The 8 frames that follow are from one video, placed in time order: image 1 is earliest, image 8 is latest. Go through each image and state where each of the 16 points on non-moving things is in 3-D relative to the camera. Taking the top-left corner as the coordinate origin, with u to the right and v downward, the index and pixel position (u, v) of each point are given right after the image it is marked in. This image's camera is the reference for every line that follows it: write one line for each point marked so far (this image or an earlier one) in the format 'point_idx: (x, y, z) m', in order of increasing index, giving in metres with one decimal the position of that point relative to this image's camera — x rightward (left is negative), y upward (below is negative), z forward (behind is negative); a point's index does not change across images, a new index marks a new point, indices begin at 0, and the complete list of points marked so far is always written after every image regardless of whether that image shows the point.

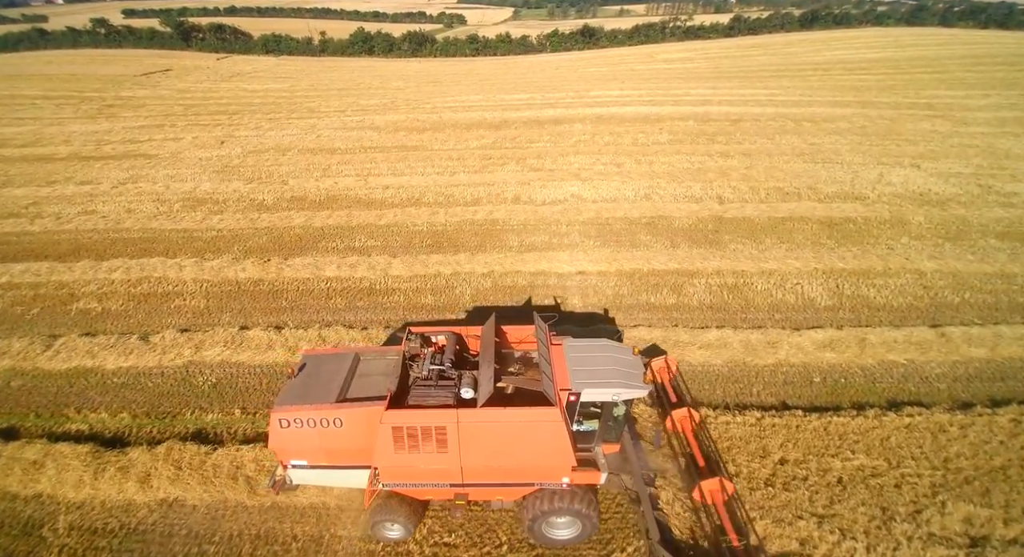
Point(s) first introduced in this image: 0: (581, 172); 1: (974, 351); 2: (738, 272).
0: (+2.5, +3.7, +18.3) m
1: (+8.0, -1.2, +9.2) m
2: (+5.0, +0.1, +11.6) m
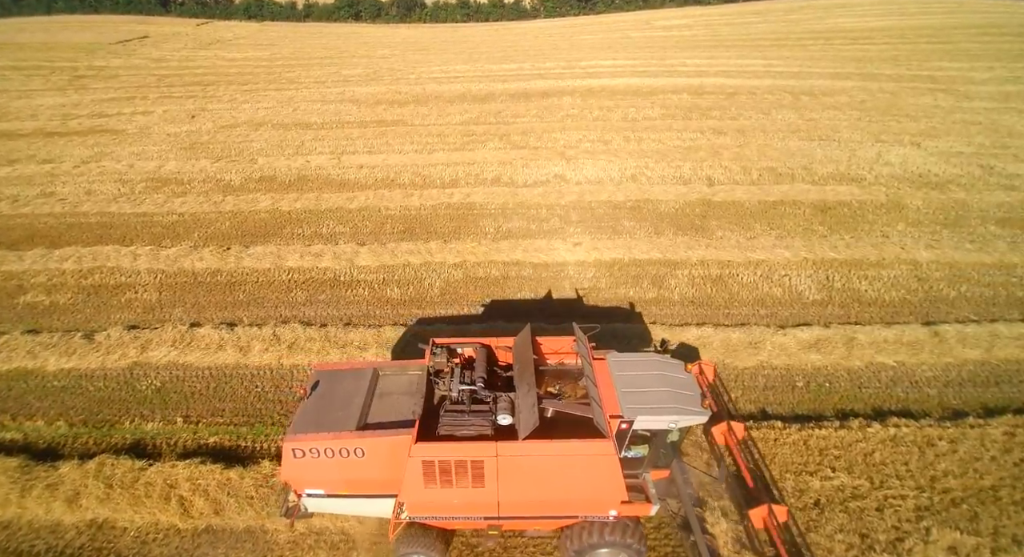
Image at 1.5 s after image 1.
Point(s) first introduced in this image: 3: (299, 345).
0: (+1.9, +4.3, +17.5) m
1: (+7.4, -1.2, +8.6) m
2: (+4.5, +0.3, +11.0) m
3: (-3.6, -1.1, +8.7) m
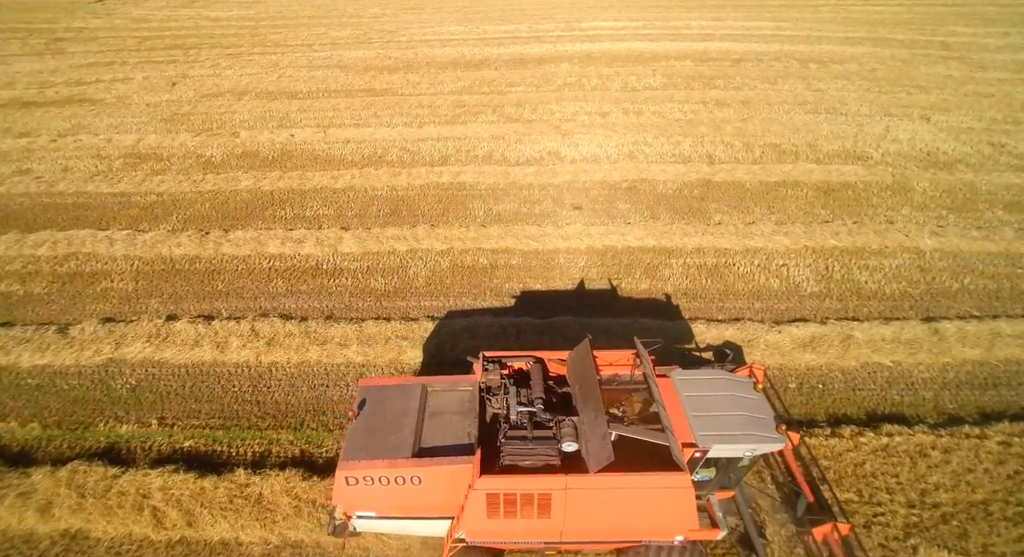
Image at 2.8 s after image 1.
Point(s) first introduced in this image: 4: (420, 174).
0: (+1.7, +5.0, +16.8) m
1: (+7.2, -1.1, +8.4) m
2: (+4.2, +0.6, +10.6) m
3: (-3.8, -1.0, +8.5) m
4: (-2.4, +2.7, +13.6) m
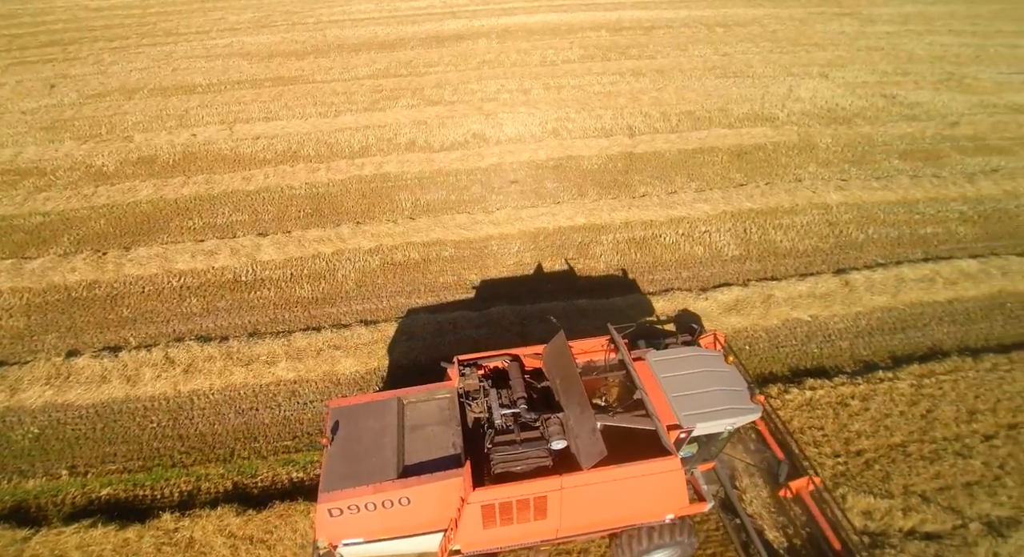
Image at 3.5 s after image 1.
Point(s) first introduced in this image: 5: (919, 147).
0: (-0.8, +5.5, +16.5) m
1: (+6.1, -0.3, +9.0) m
2: (+2.8, +1.2, +10.8) m
3: (-4.8, -1.3, +7.9) m
4: (-4.3, +2.8, +12.9) m
5: (+10.2, +3.4, +13.3) m
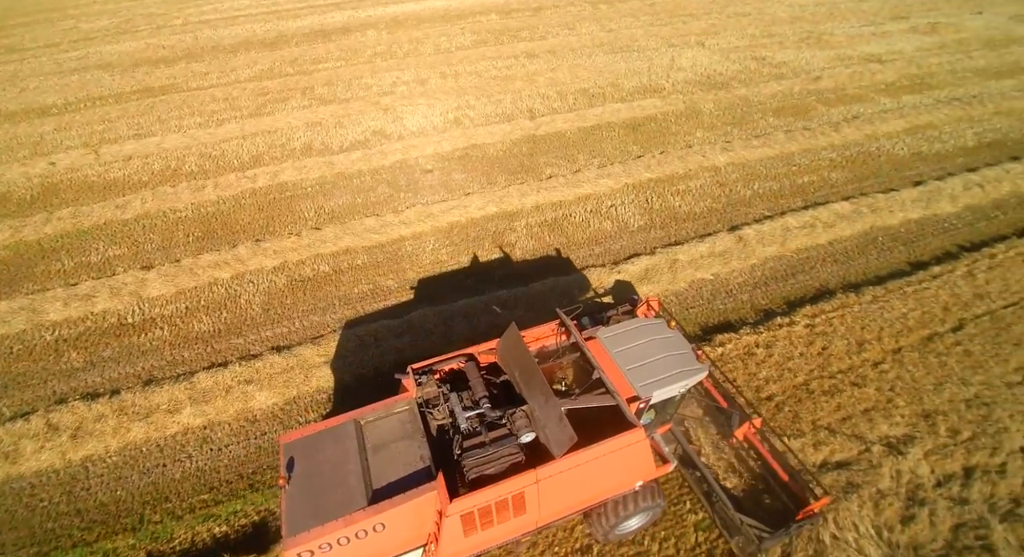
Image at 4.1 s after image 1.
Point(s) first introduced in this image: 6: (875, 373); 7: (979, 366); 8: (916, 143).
0: (-3.9, +5.5, +15.9) m
1: (+4.7, +0.5, +9.6) m
2: (+1.0, +1.5, +10.9) m
3: (-5.8, -2.0, +7.1) m
4: (-6.5, +2.2, +12.0) m
5: (+7.6, +4.8, +14.3) m
6: (+5.2, -1.3, +7.5) m
7: (+6.7, -1.2, +7.6) m
8: (+9.7, +3.3, +12.5) m
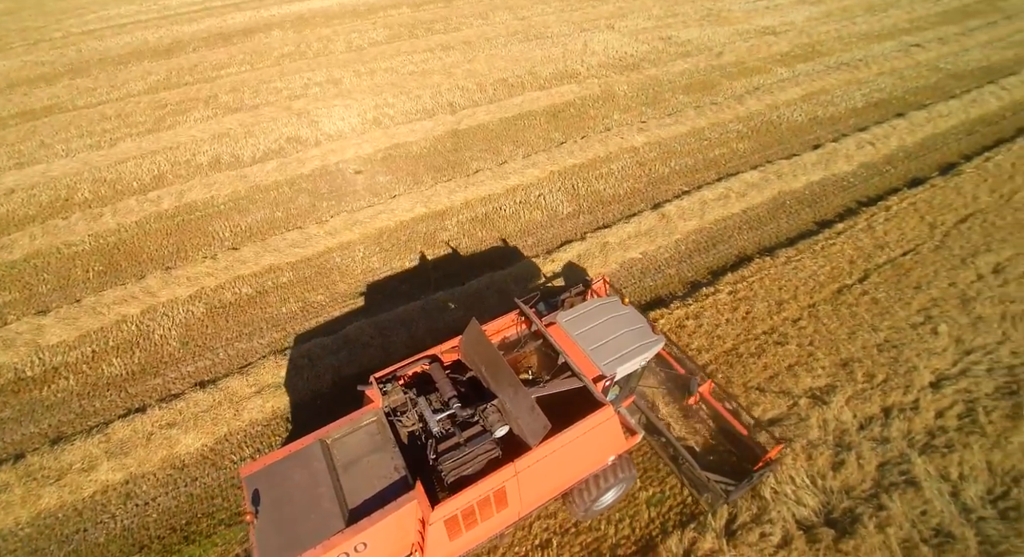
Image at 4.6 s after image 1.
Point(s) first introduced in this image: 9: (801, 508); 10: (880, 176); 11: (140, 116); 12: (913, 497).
0: (-6.3, +5.1, +15.2) m
1: (+3.4, +1.0, +9.9) m
2: (-0.5, +1.7, +10.8) m
3: (-6.4, -2.7, +6.4) m
4: (-8.1, +1.5, +11.1) m
5: (+5.3, +5.6, +14.8) m
6: (+4.3, -0.8, +7.9) m
7: (+5.8, -0.5, +8.2) m
8: (+7.7, +4.3, +13.3) m
9: (+3.3, -2.6, +5.9) m
10: (+7.9, +2.2, +11.2) m
11: (-10.6, +4.5, +14.8) m
12: (+4.5, -2.5, +5.9) m
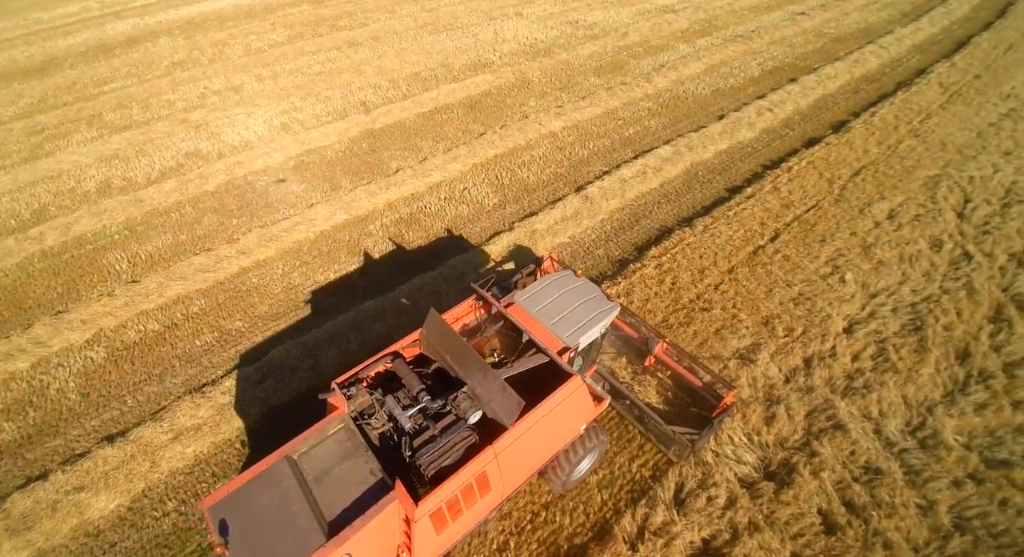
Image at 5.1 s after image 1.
0: (-8.7, +4.4, +14.1) m
1: (+2.0, +1.4, +10.1) m
2: (-2.1, +1.6, +10.5) m
3: (-6.9, -3.4, +5.6) m
4: (-9.6, +0.5, +10.0) m
5: (+2.8, +6.3, +15.0) m
6: (+3.3, -0.3, +8.3) m
7: (+4.8, +0.2, +8.7) m
8: (+5.4, +5.2, +13.9) m
9: (+2.7, -2.2, +6.1) m
10: (+6.1, +3.1, +11.8) m
11: (-12.8, +3.3, +13.3) m
12: (+4.0, -1.9, +6.3) m
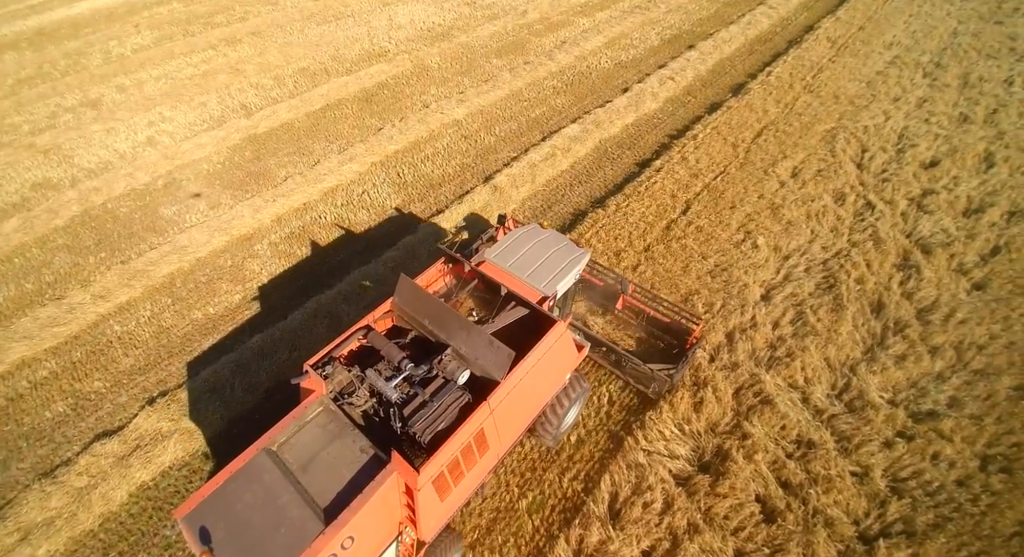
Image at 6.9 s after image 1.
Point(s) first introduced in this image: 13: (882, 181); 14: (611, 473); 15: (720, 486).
0: (-11.2, +3.2, +12.2) m
1: (+0.2, +1.6, +9.5) m
2: (-3.9, +1.2, +9.5) m
3: (-7.4, -4.5, +4.2) m
4: (-11.0, -0.8, +8.1) m
5: (-0.2, +6.6, +14.4) m
6: (+1.9, 0.0, +7.9) m
7: (+3.3, +0.7, +8.4) m
8: (+2.7, +5.9, +13.5) m
9: (+1.8, -2.0, +5.8) m
10: (+3.9, +3.8, +11.6) m
11: (-14.9, +1.6, +11.0) m
12: (+3.0, -1.6, +6.1) m
13: (+6.5, +1.7, +9.2) m
14: (+1.1, -2.1, +5.7) m
15: (+2.2, -2.2, +5.5) m
